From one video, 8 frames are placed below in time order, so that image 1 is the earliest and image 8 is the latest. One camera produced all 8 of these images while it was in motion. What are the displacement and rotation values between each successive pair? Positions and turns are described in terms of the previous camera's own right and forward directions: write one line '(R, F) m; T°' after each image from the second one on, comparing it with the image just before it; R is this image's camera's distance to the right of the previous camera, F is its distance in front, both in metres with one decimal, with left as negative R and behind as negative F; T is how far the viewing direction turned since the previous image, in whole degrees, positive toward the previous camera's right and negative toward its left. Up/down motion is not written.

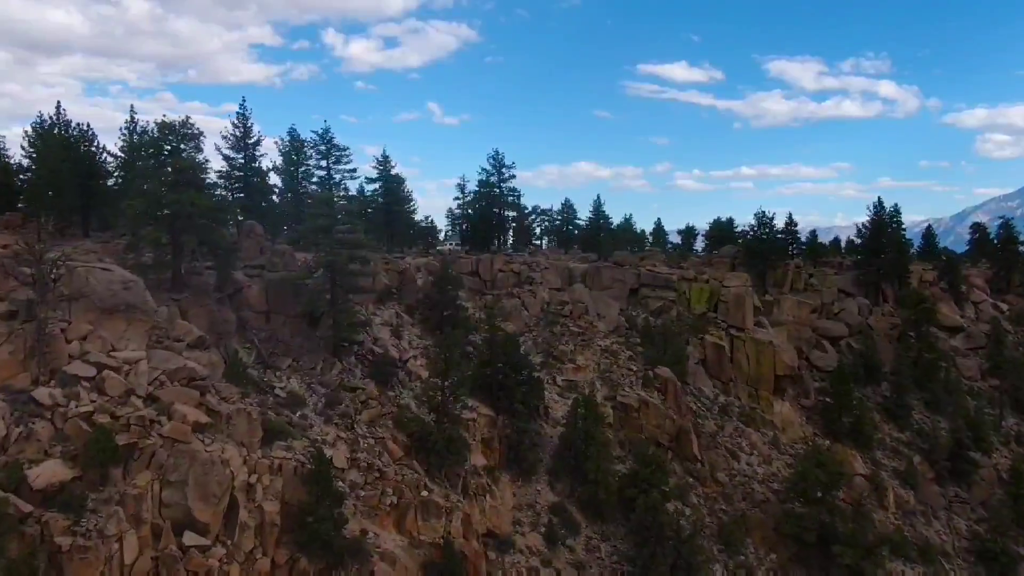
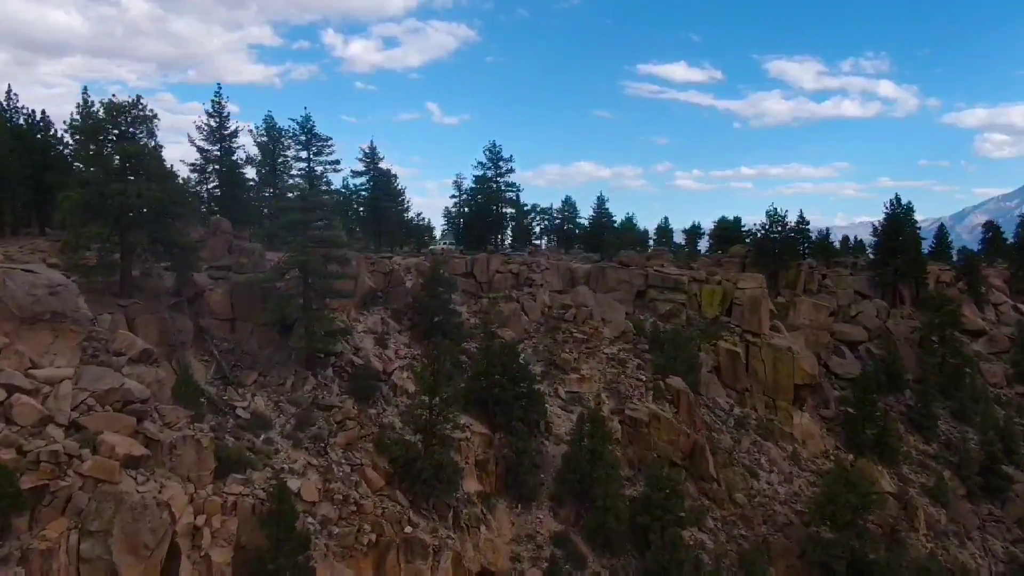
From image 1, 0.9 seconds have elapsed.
(+0.1, +3.6) m; 0°
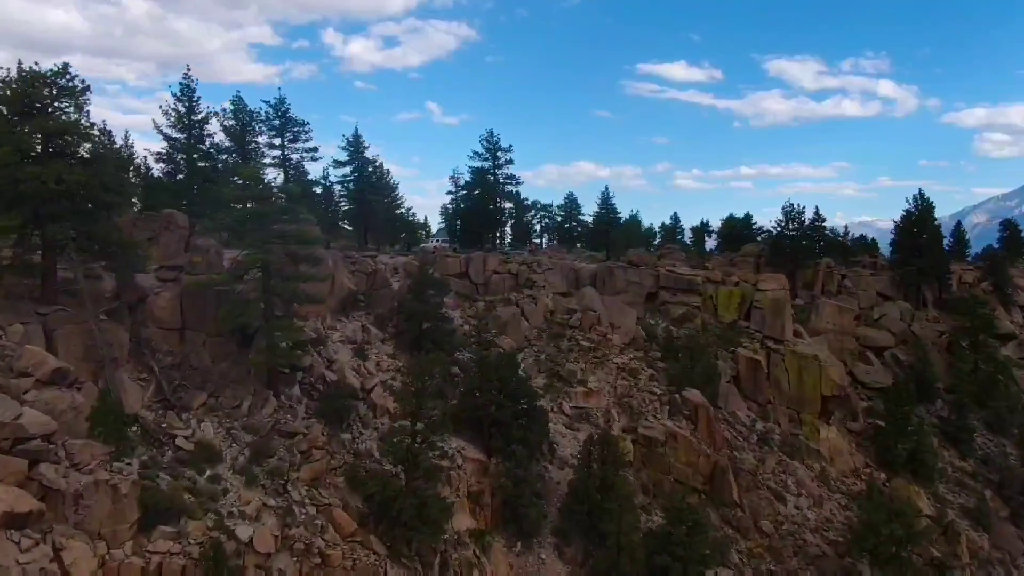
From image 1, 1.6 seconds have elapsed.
(0.0, +4.1) m; 0°
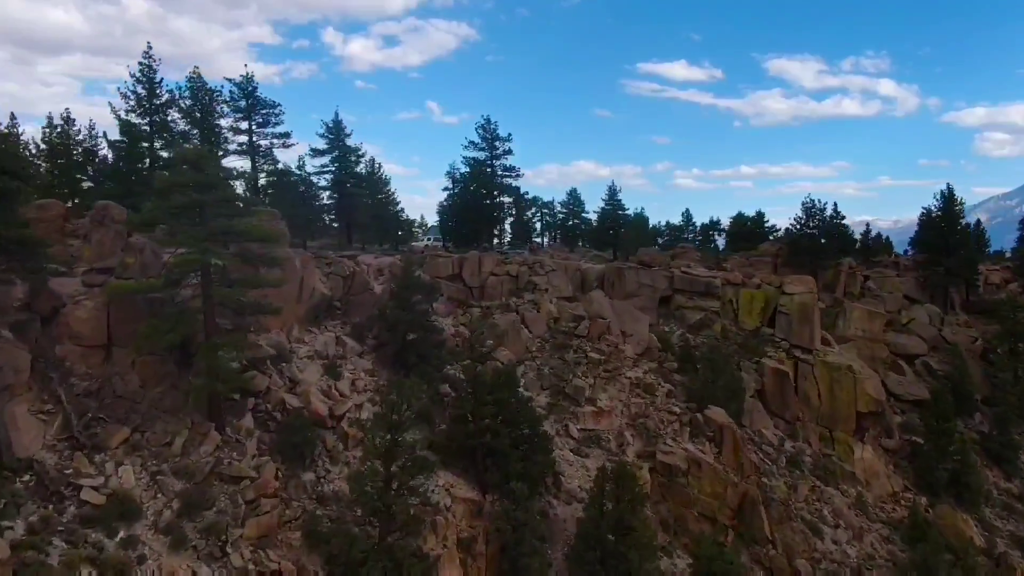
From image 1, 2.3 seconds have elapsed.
(0.0, +4.3) m; 0°
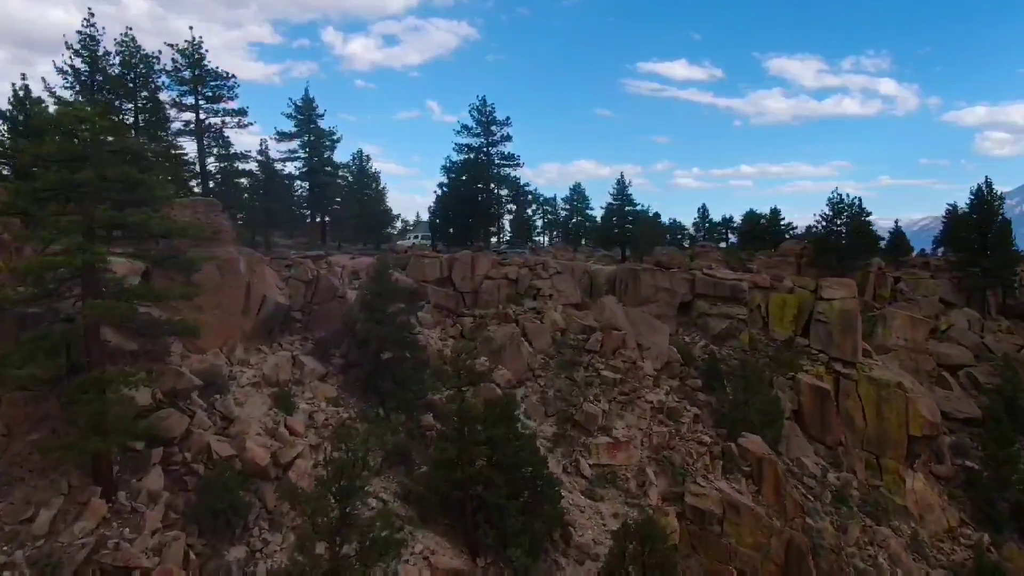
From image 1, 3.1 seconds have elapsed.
(0.0, +5.0) m; 0°
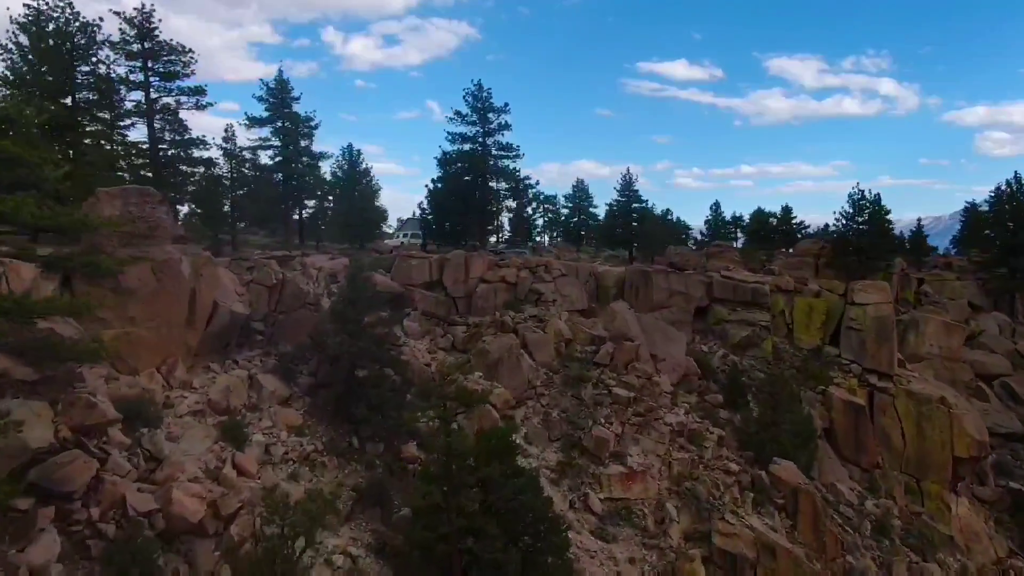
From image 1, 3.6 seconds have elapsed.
(0.0, +3.4) m; 0°
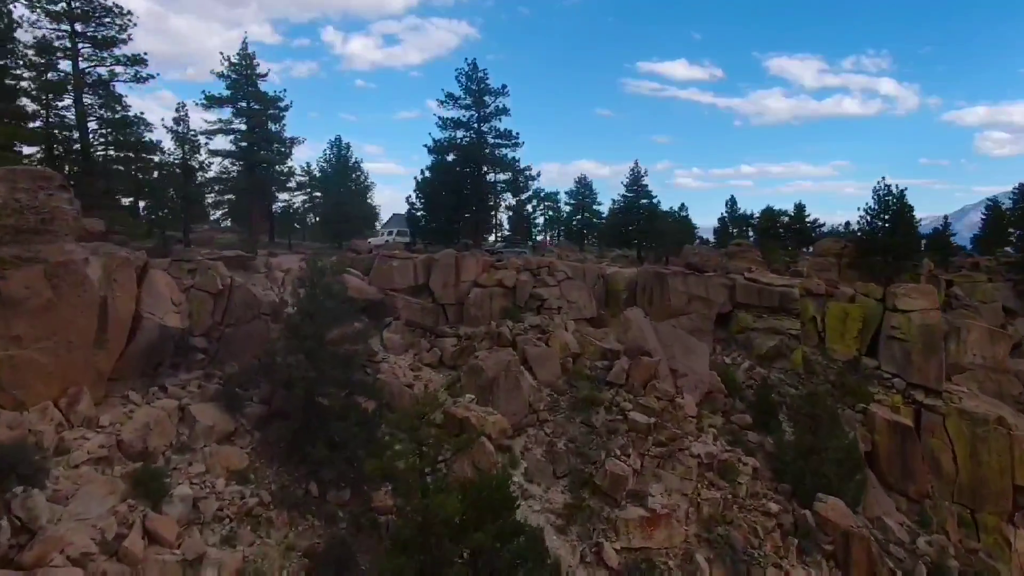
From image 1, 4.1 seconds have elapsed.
(0.0, +3.6) m; 0°
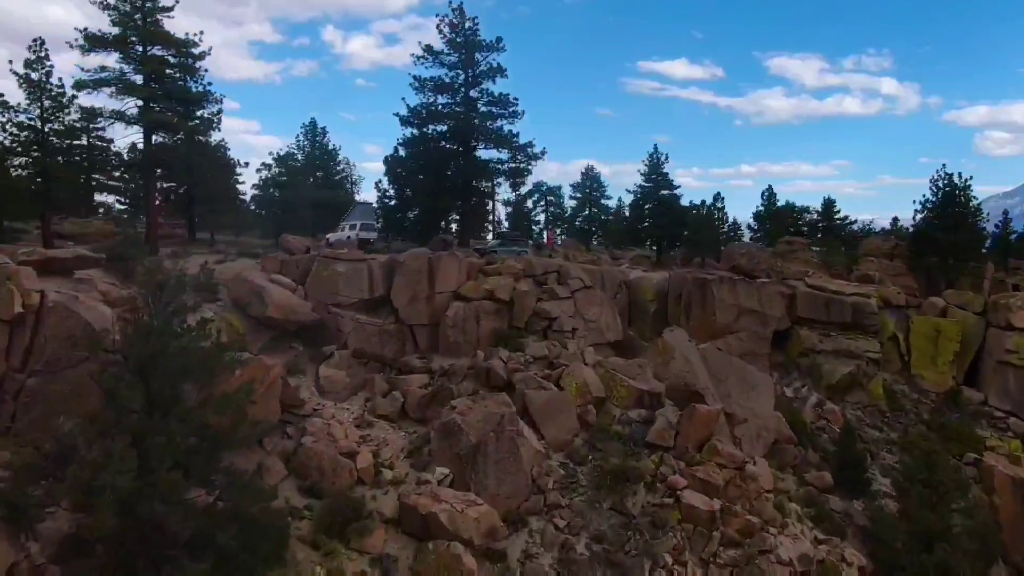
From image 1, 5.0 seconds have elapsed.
(+0.1, +6.5) m; 0°
